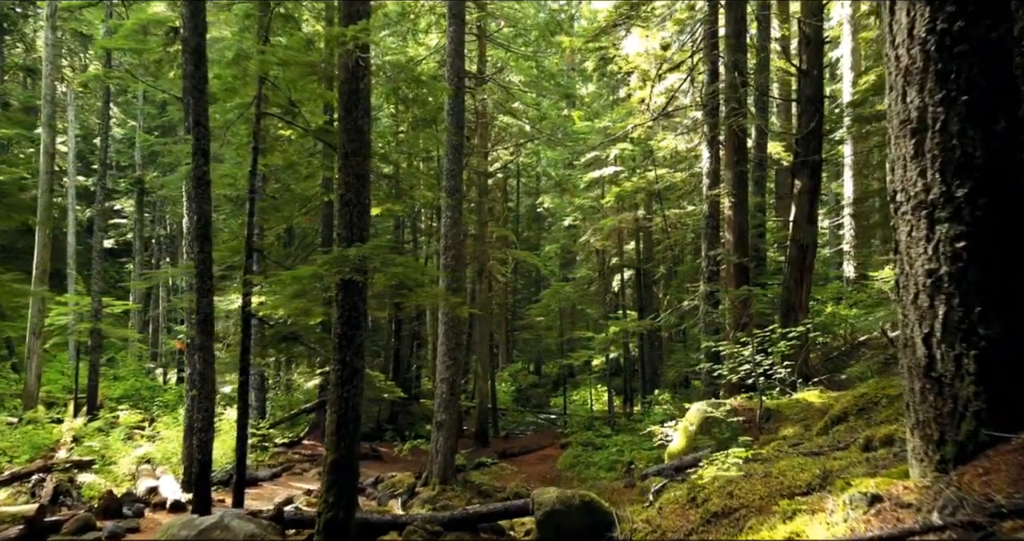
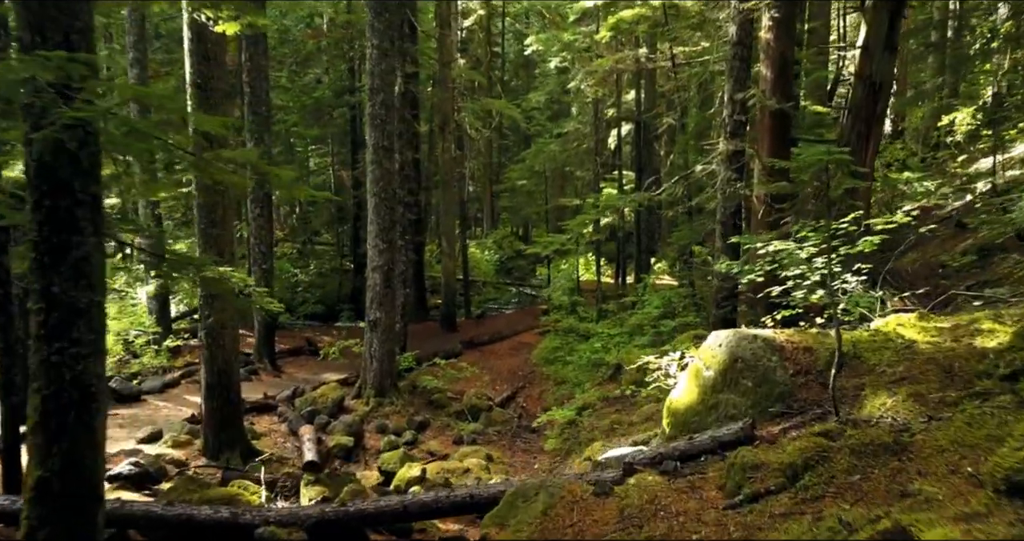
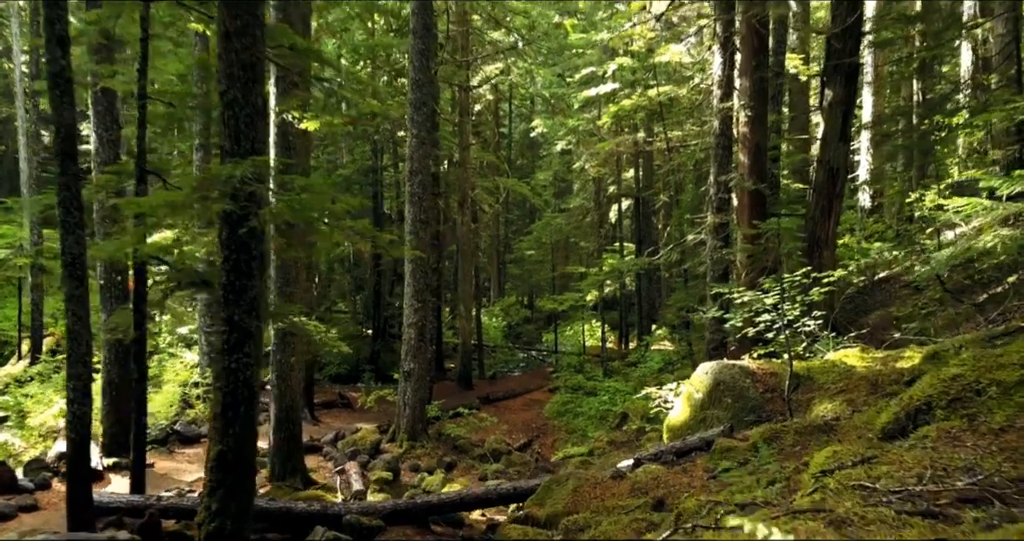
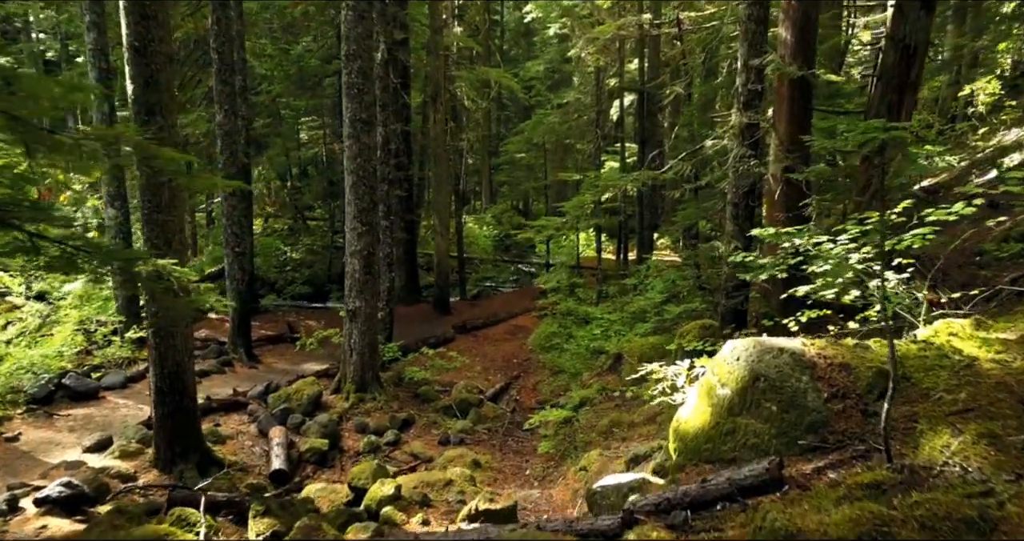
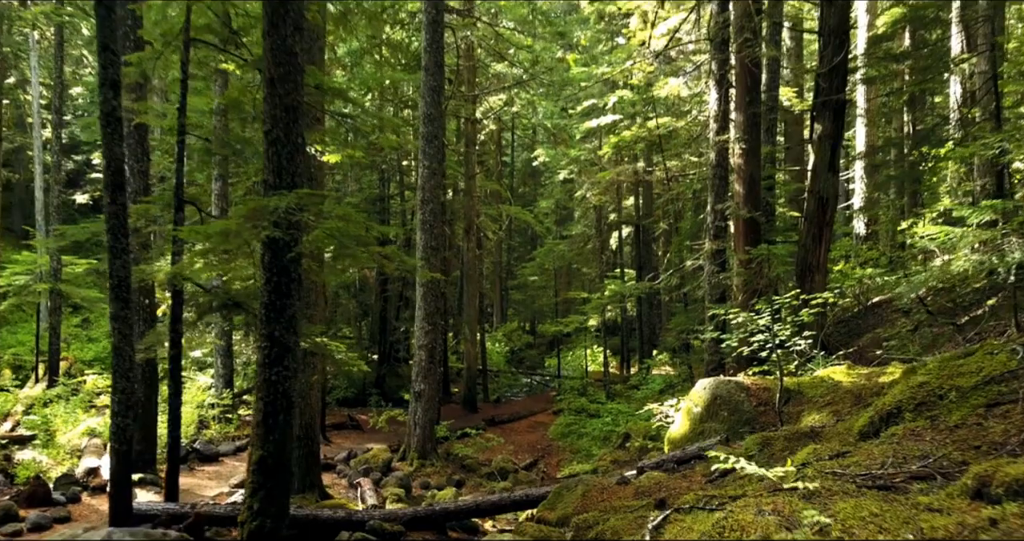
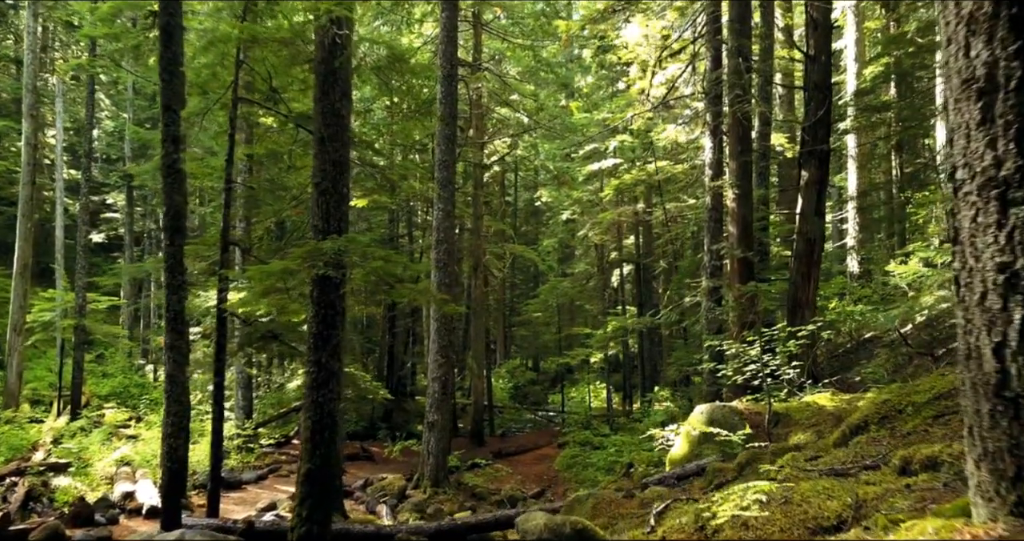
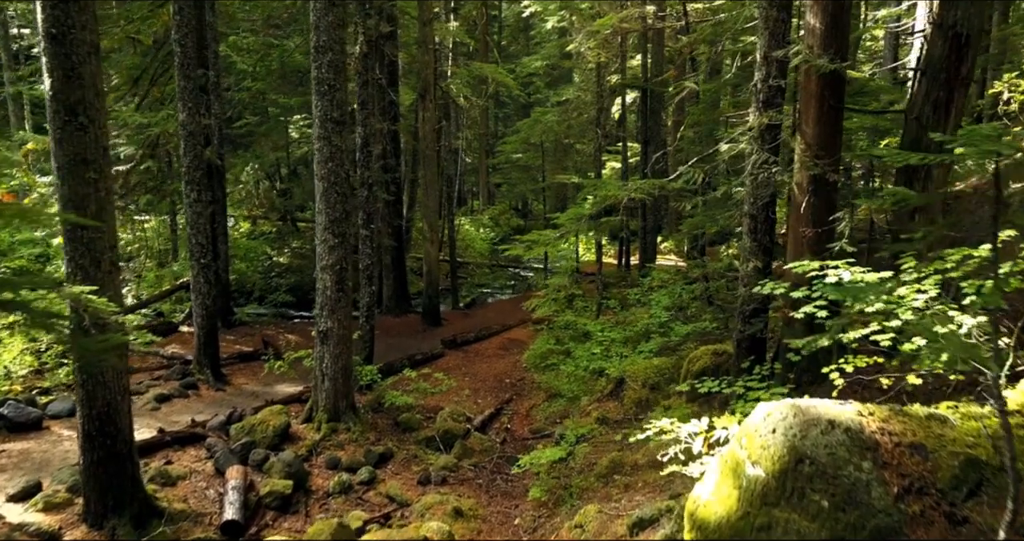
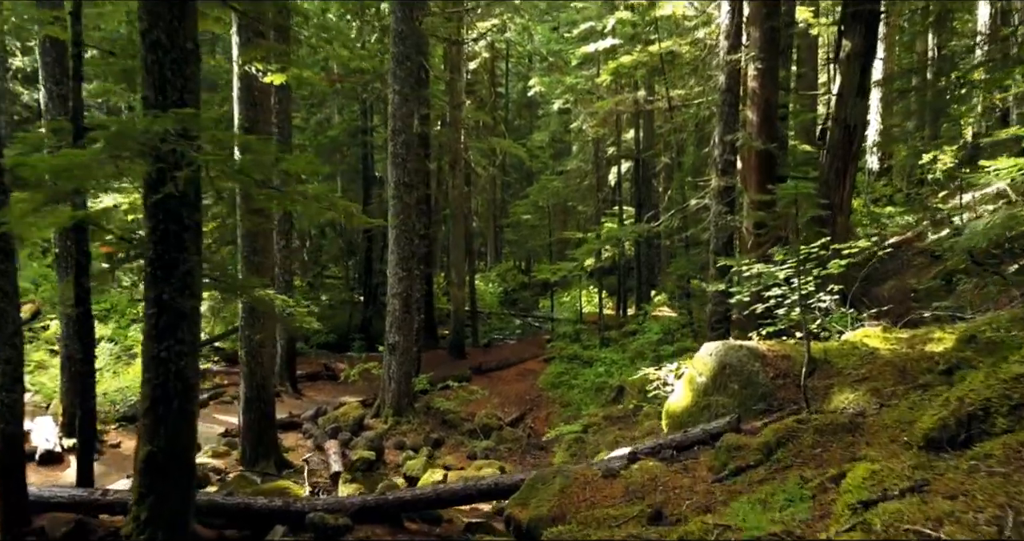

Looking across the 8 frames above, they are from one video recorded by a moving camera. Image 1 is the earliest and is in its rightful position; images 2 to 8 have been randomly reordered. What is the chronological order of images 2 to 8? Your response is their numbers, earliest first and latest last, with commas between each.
6, 5, 3, 8, 2, 4, 7
